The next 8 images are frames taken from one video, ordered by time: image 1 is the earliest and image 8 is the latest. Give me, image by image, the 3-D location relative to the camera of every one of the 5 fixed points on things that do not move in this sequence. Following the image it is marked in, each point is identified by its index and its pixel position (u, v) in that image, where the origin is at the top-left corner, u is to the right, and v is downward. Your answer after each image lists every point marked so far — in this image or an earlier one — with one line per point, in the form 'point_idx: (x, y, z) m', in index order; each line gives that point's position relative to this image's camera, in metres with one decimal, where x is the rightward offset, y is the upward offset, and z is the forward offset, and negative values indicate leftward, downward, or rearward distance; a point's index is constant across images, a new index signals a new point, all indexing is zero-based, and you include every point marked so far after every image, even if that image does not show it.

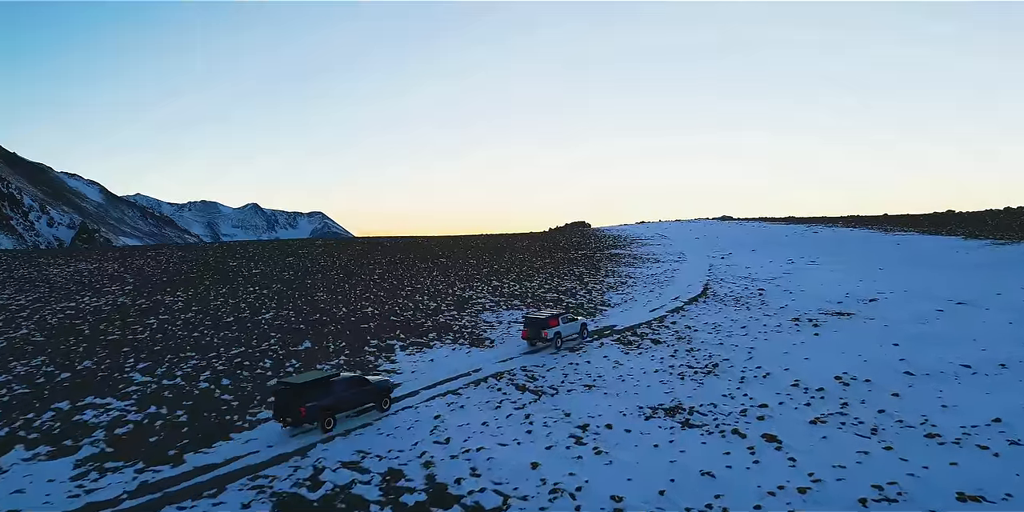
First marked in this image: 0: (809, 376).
0: (+7.1, -2.9, +18.3) m
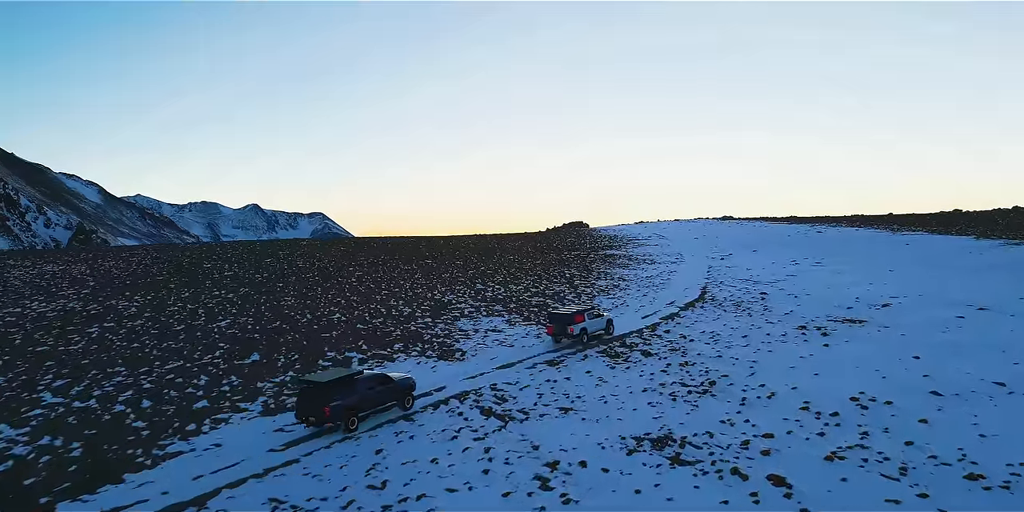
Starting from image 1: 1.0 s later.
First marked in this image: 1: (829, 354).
0: (+6.4, -3.0, +15.9) m
1: (+8.3, -2.5, +20.0) m
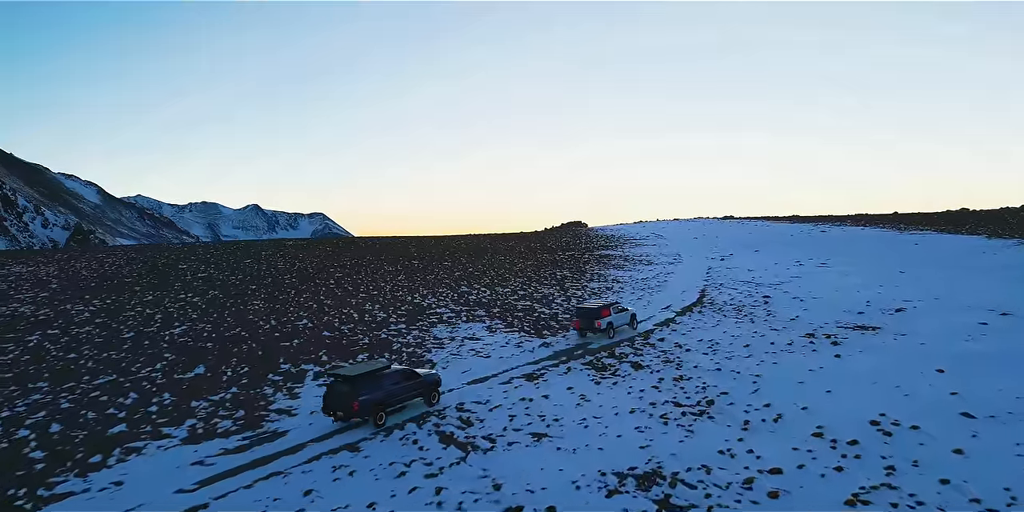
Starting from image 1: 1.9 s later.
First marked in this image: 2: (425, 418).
0: (+5.8, -3.0, +13.7) m
1: (+7.7, -2.6, +17.9) m
2: (-1.6, -3.0, +14.0) m
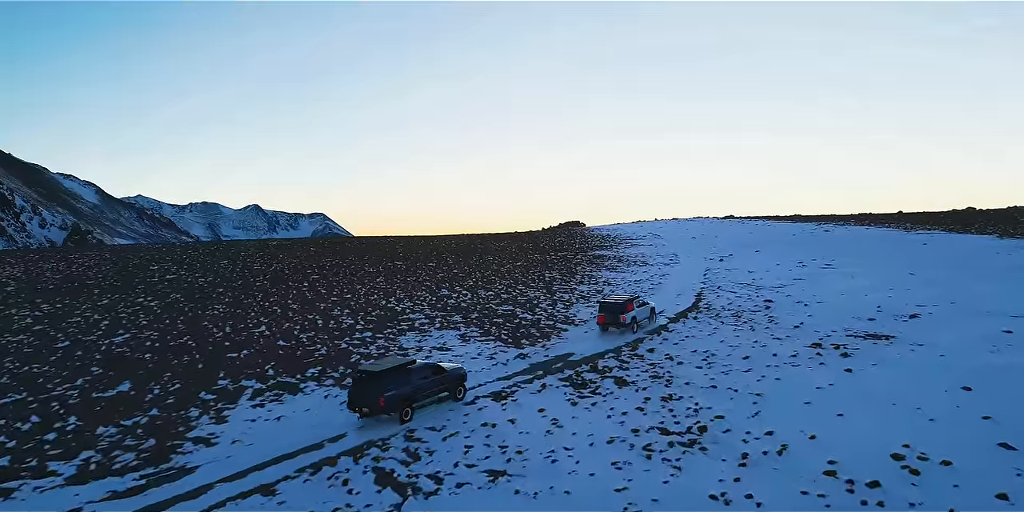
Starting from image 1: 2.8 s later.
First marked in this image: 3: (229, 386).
0: (+5.1, -3.0, +11.6) m
1: (+7.0, -2.6, +15.7) m
2: (-2.3, -3.0, +11.9) m
3: (-6.0, -2.7, +16.1) m
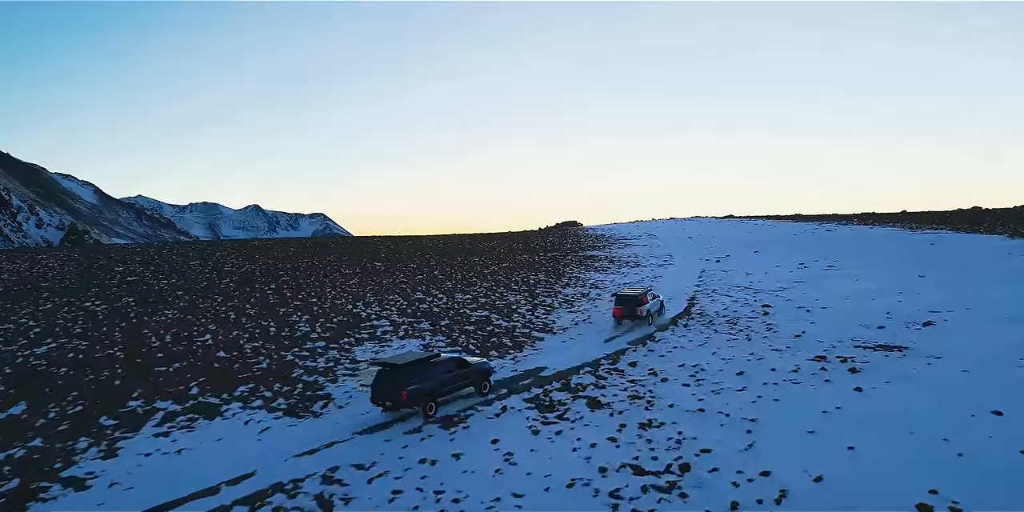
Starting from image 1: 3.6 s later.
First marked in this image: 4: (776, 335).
0: (+4.3, -3.0, +9.3) m
1: (+6.2, -2.6, +13.5) m
2: (-3.1, -3.0, +9.6) m
3: (-6.8, -2.8, +13.9) m
4: (+6.8, -2.0, +19.6) m
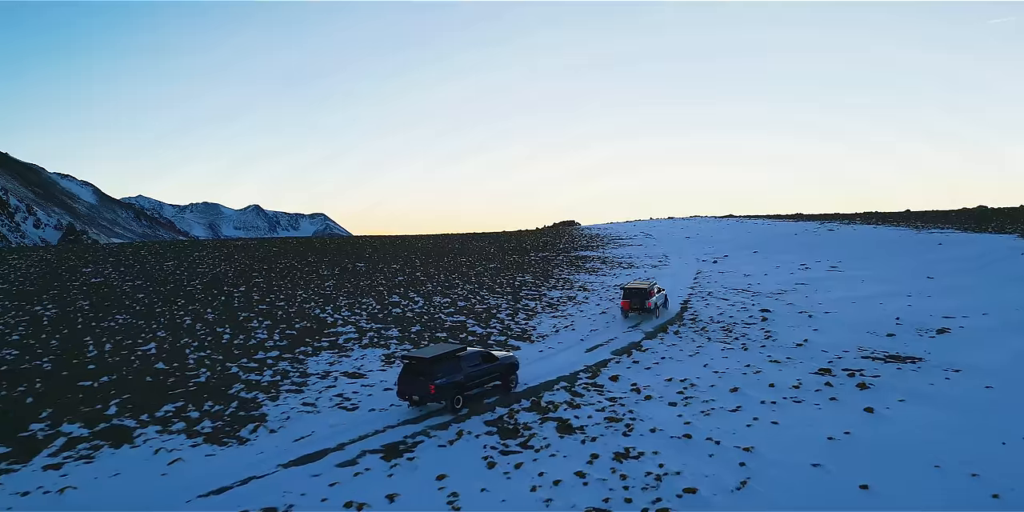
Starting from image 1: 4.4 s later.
0: (+3.7, -3.0, +7.5) m
1: (+5.6, -2.6, +11.6) m
2: (-3.7, -3.0, +7.8) m
3: (-7.4, -2.8, +12.0) m
4: (+6.1, -2.0, +17.8) m
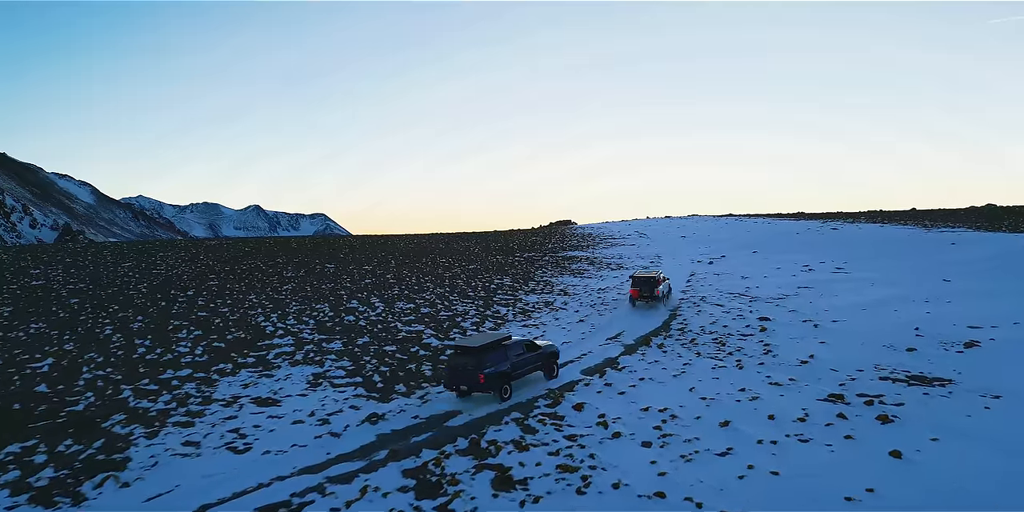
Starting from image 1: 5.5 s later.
0: (+2.7, -3.1, +4.8) m
1: (+4.6, -2.7, +8.9) m
2: (-4.7, -3.1, +5.1) m
3: (-8.4, -2.8, +9.3) m
4: (+5.2, -2.1, +15.1) m
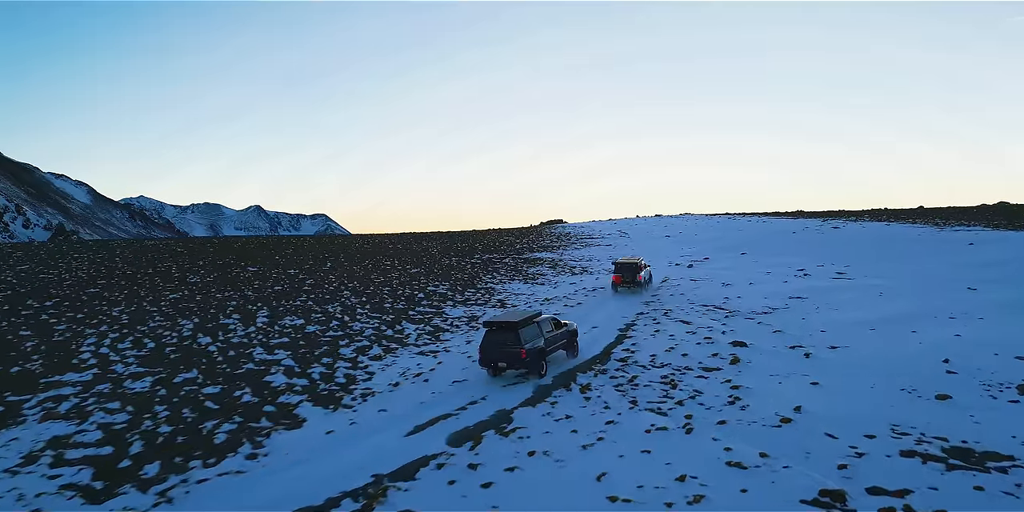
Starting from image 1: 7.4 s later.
0: (+0.6, -3.1, -0.2) m
1: (+2.5, -2.7, +4.0) m
2: (-6.8, -3.1, +0.2) m
3: (-10.5, -2.9, +4.4) m
4: (+3.1, -2.1, +10.1) m
